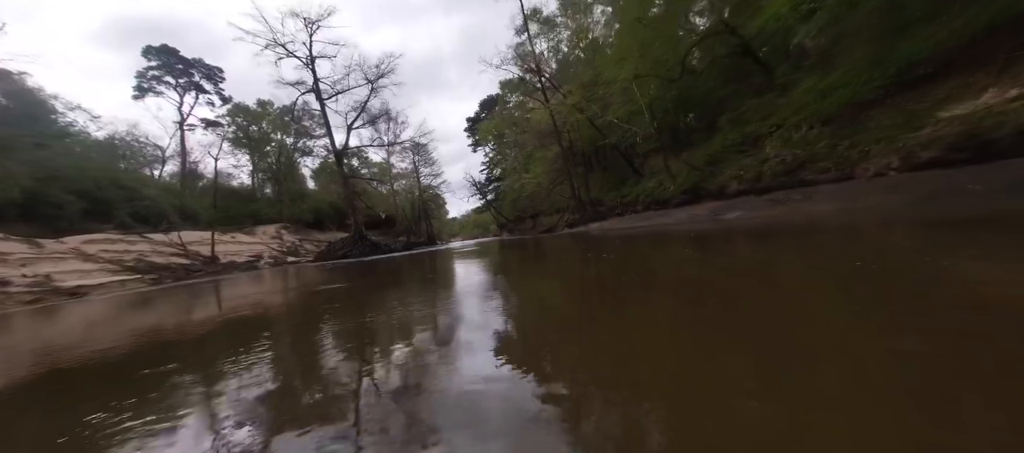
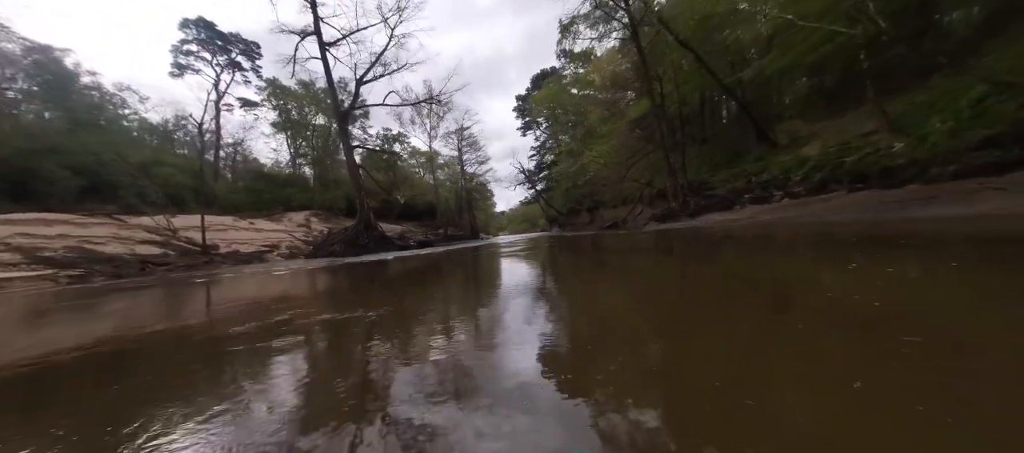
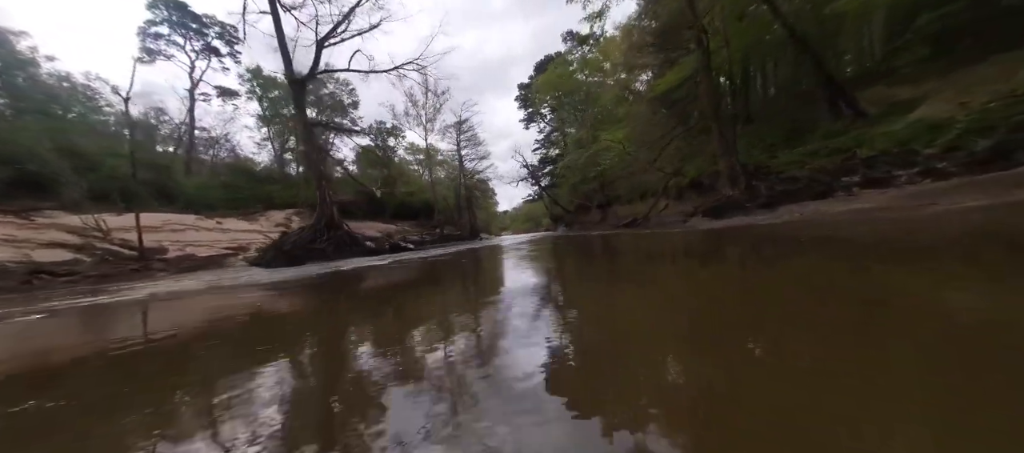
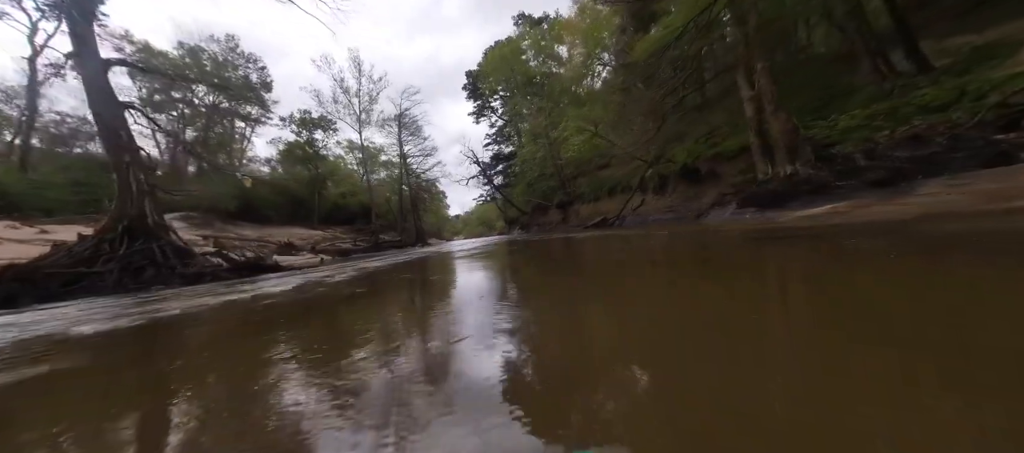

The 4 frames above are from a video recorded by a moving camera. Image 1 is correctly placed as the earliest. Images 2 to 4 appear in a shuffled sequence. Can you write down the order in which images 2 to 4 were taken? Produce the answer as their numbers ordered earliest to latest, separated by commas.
2, 3, 4
